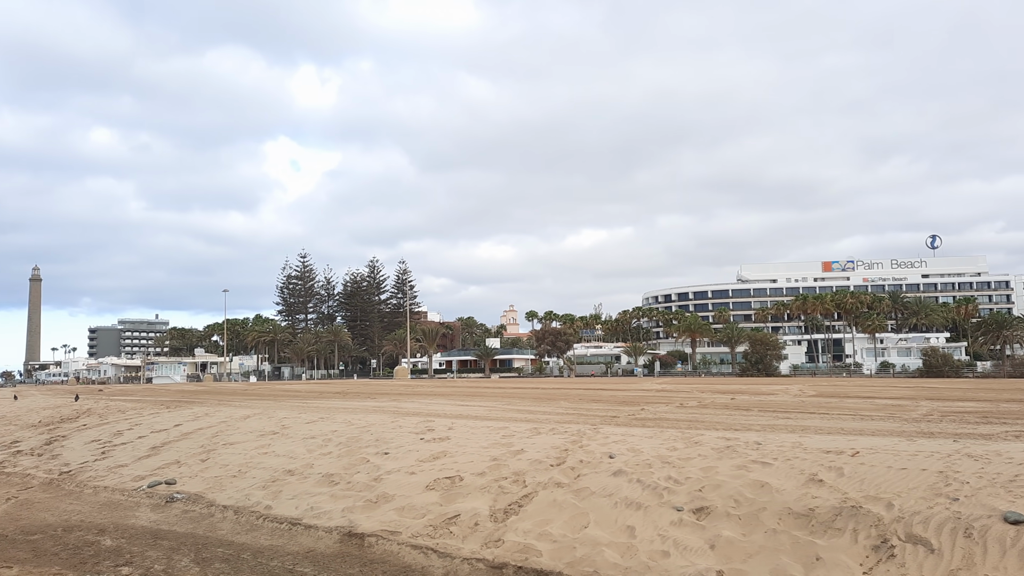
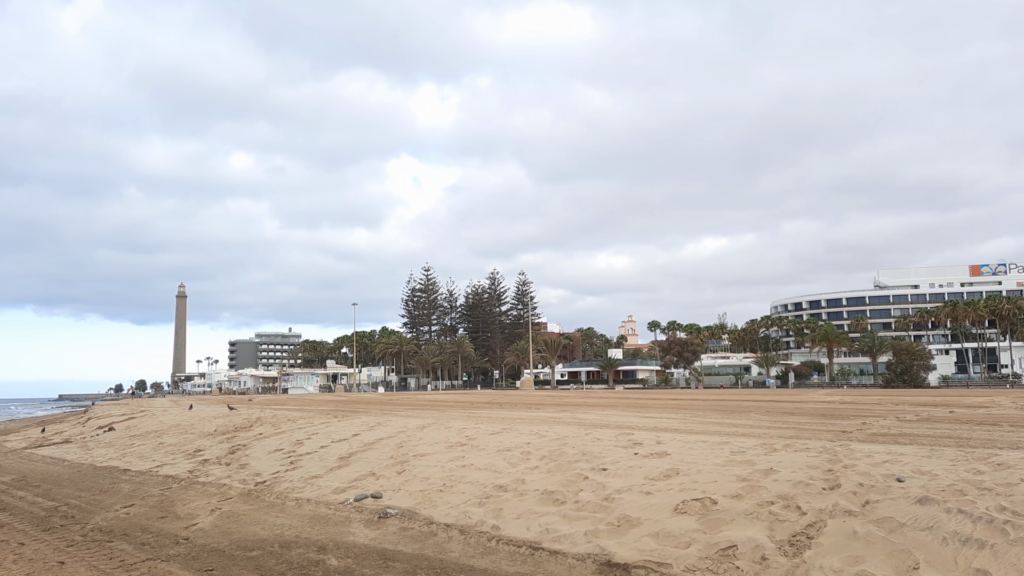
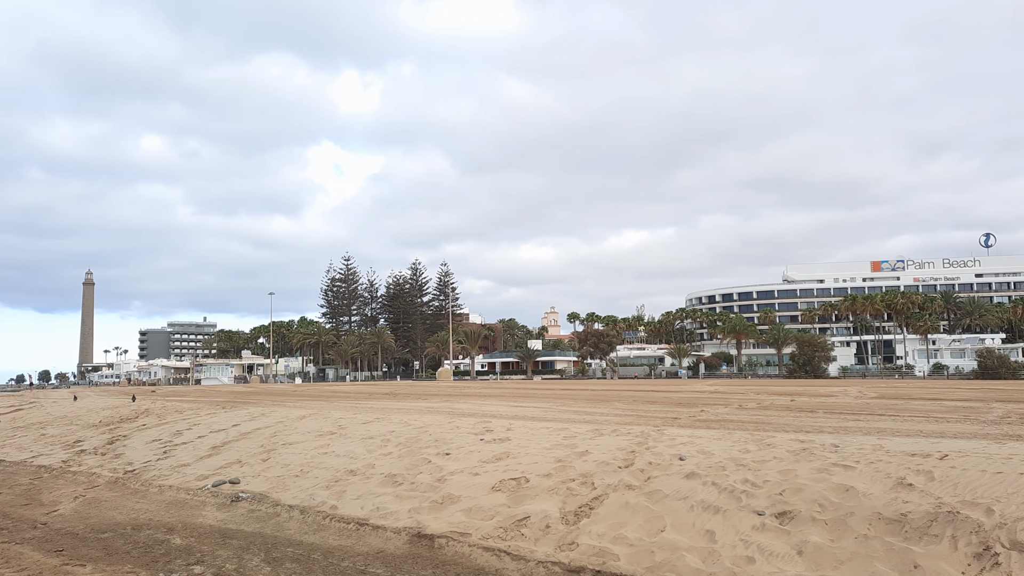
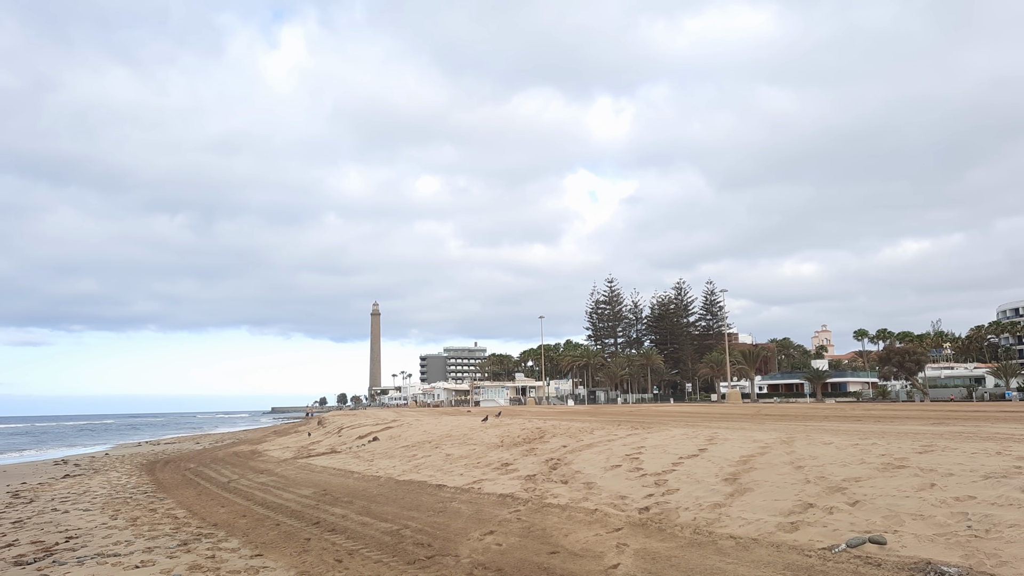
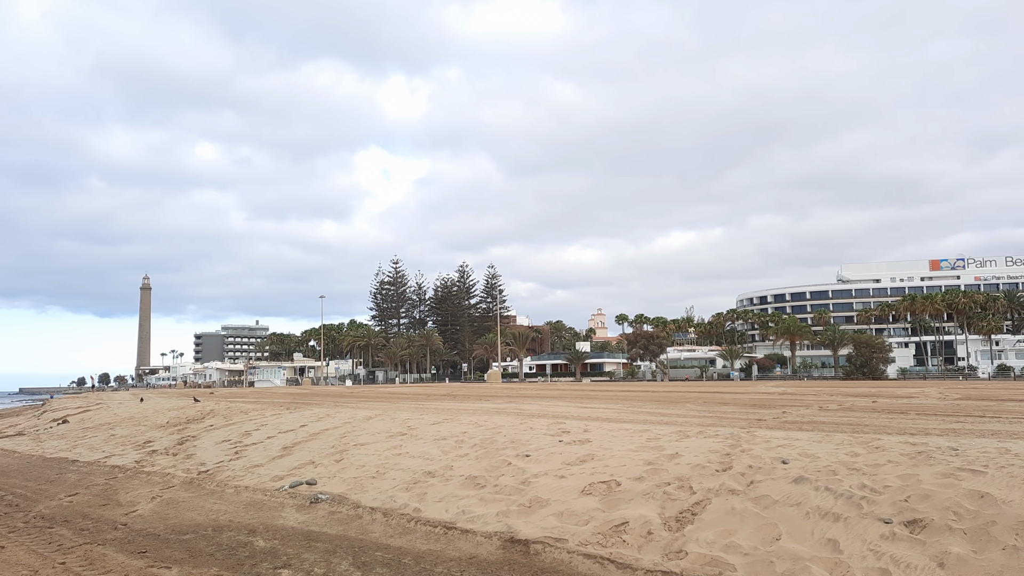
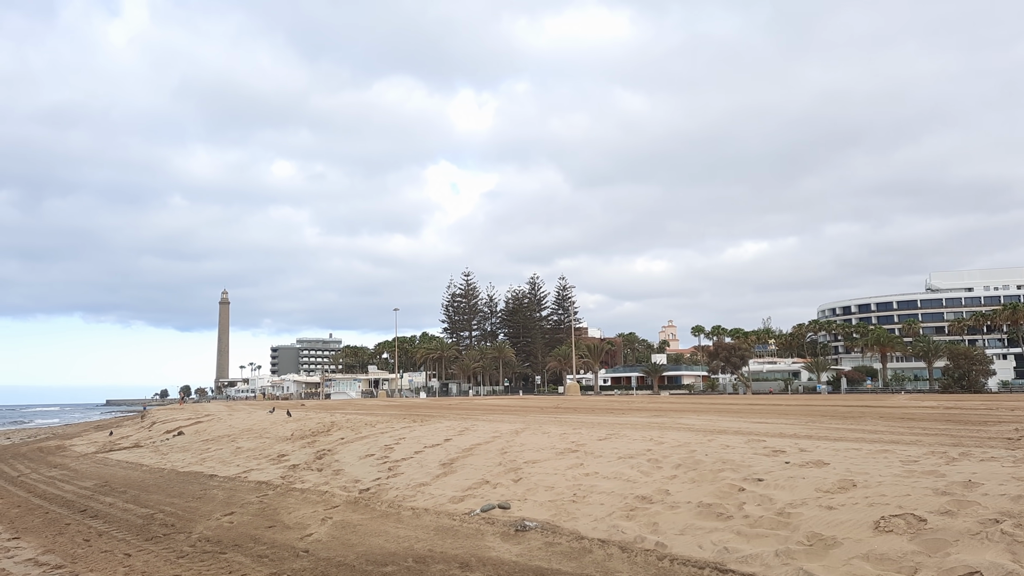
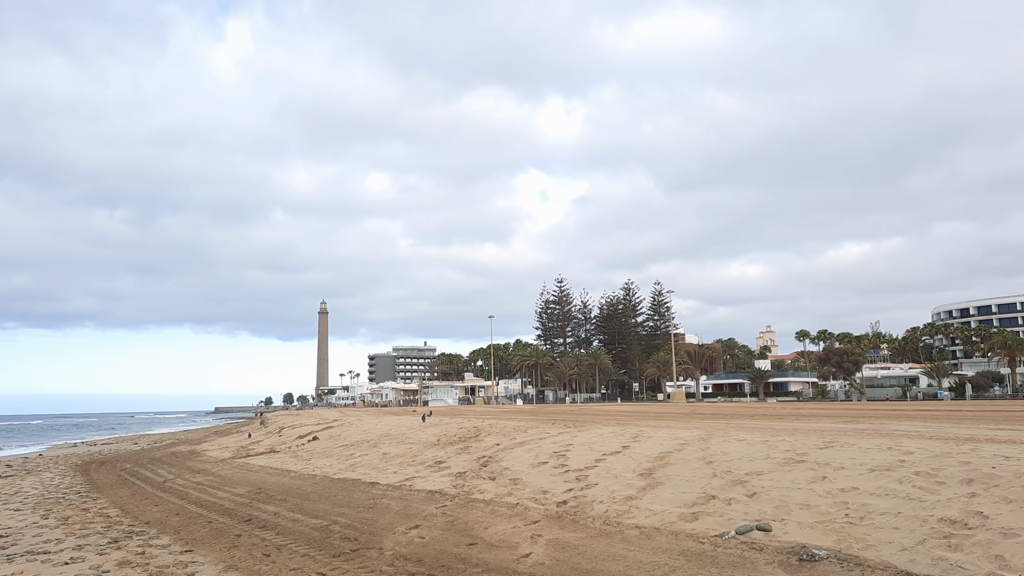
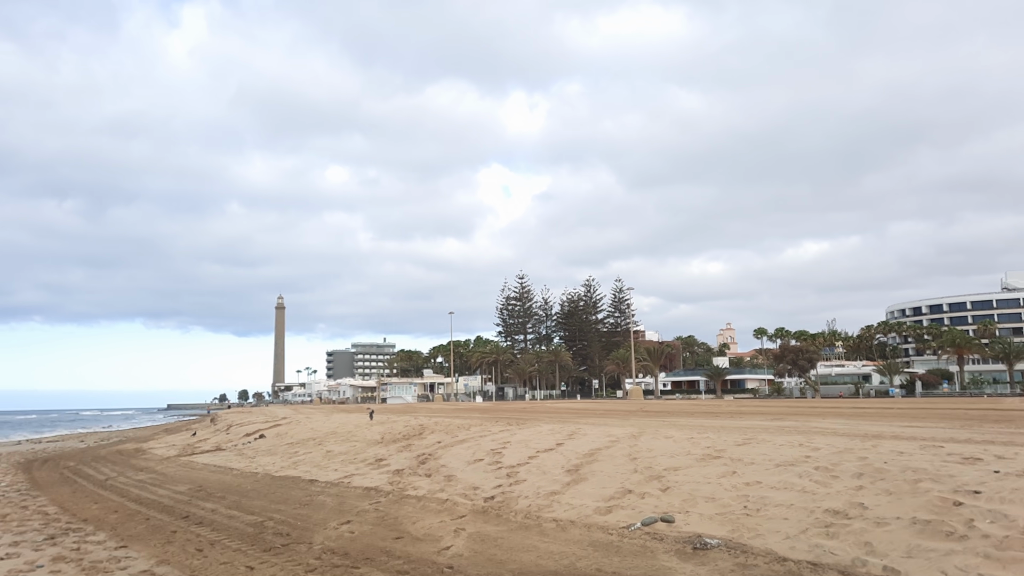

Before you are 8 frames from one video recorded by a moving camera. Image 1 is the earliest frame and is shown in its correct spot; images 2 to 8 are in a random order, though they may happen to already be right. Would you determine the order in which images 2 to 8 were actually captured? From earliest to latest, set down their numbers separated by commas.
3, 5, 2, 6, 8, 7, 4
